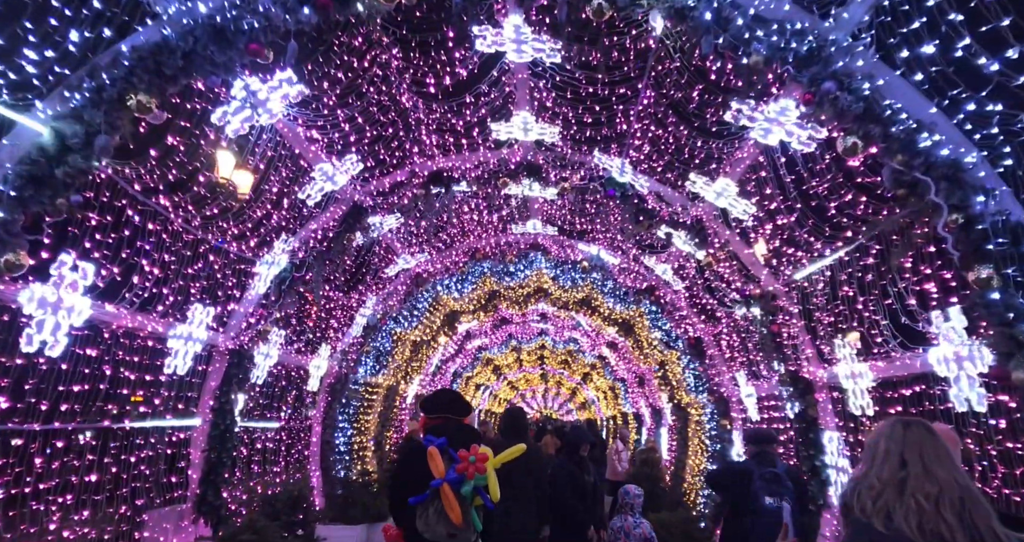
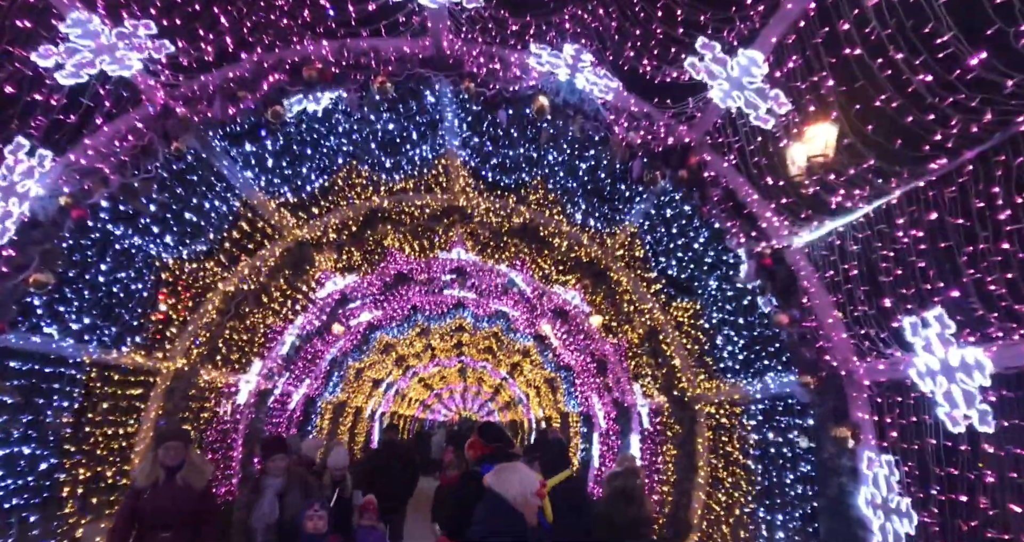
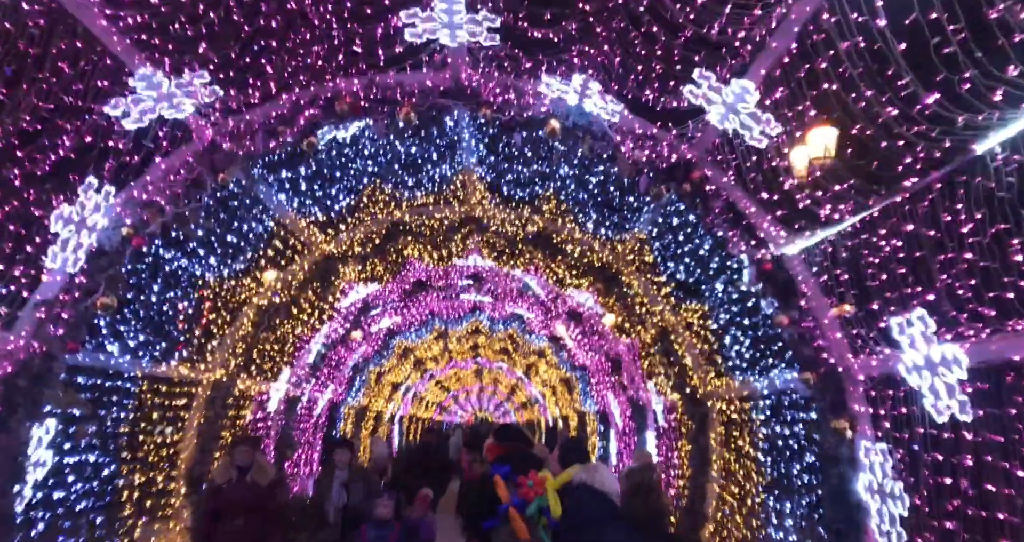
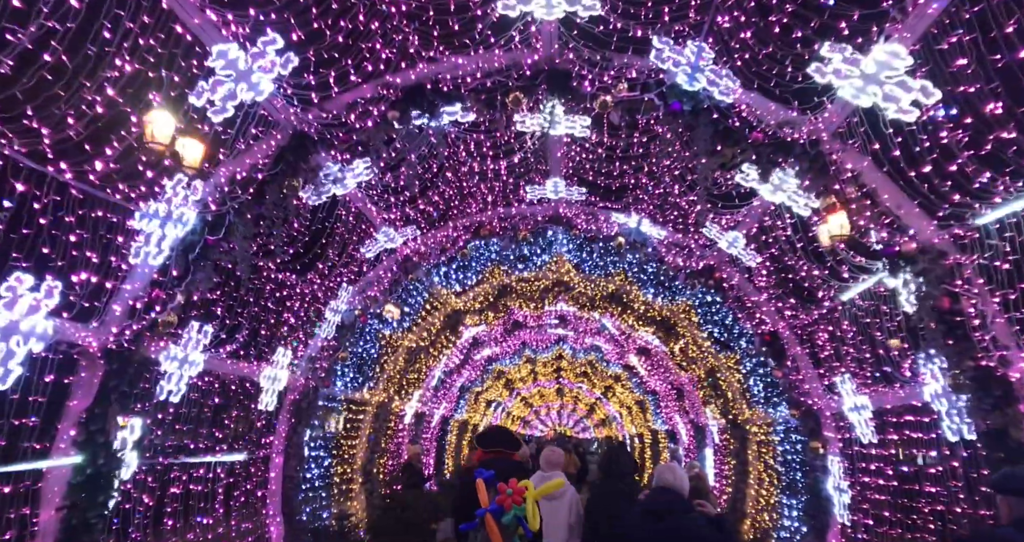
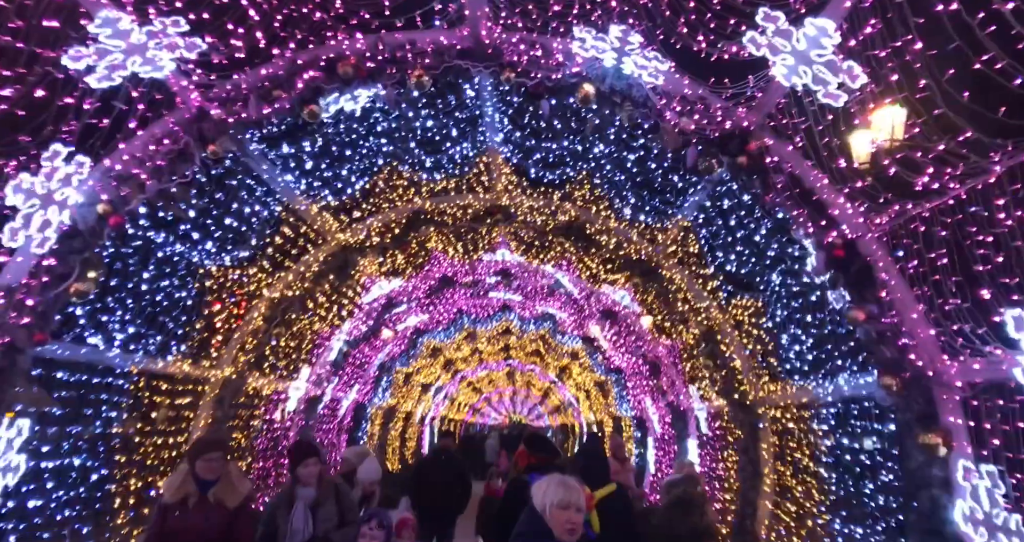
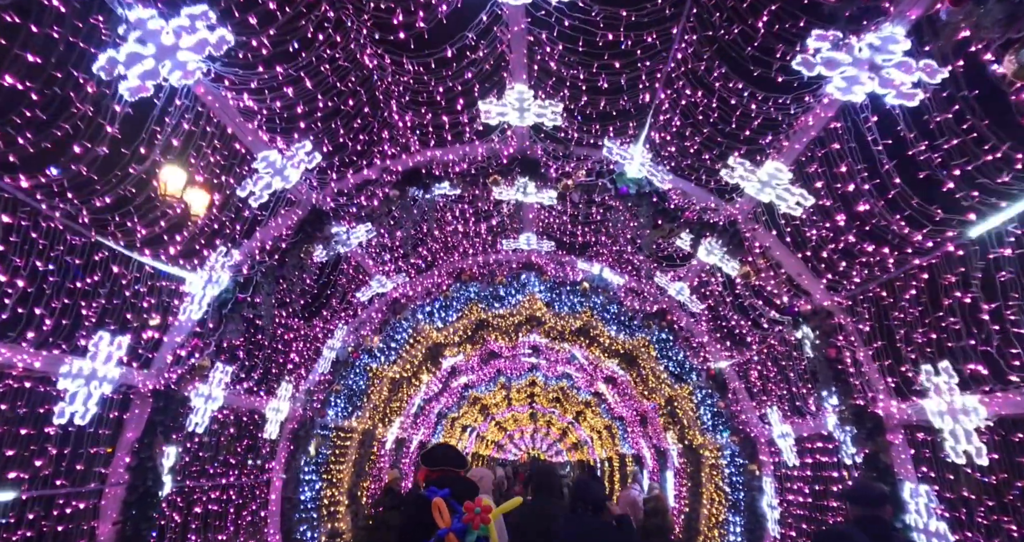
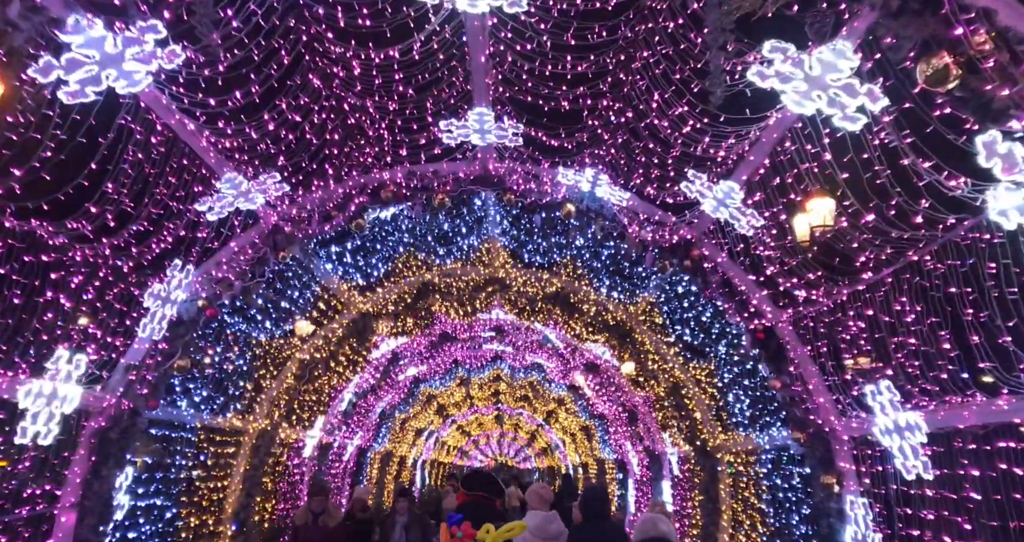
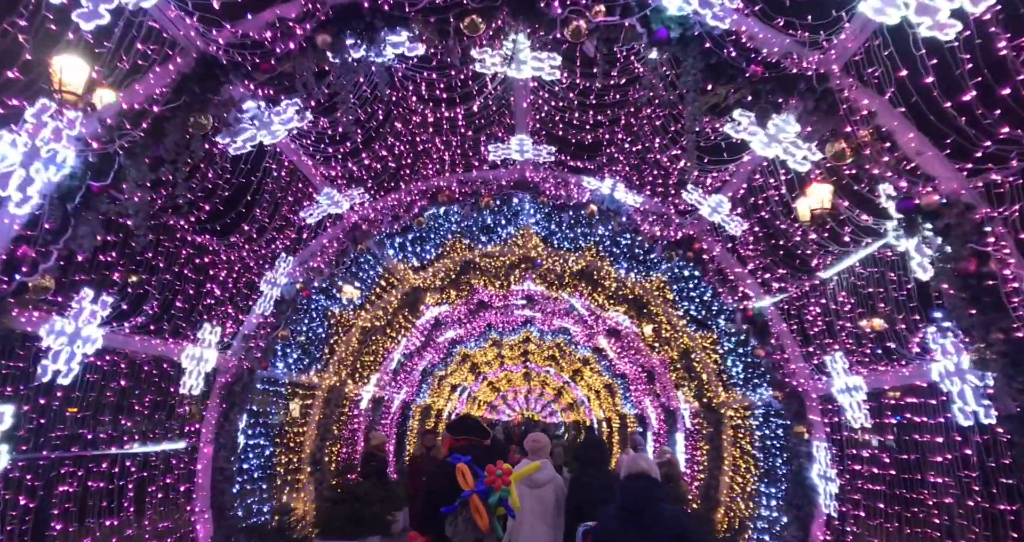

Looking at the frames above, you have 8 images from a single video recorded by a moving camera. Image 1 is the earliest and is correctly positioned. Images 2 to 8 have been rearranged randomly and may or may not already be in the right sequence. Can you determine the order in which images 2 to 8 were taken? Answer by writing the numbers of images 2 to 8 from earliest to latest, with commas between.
6, 4, 8, 7, 3, 2, 5
